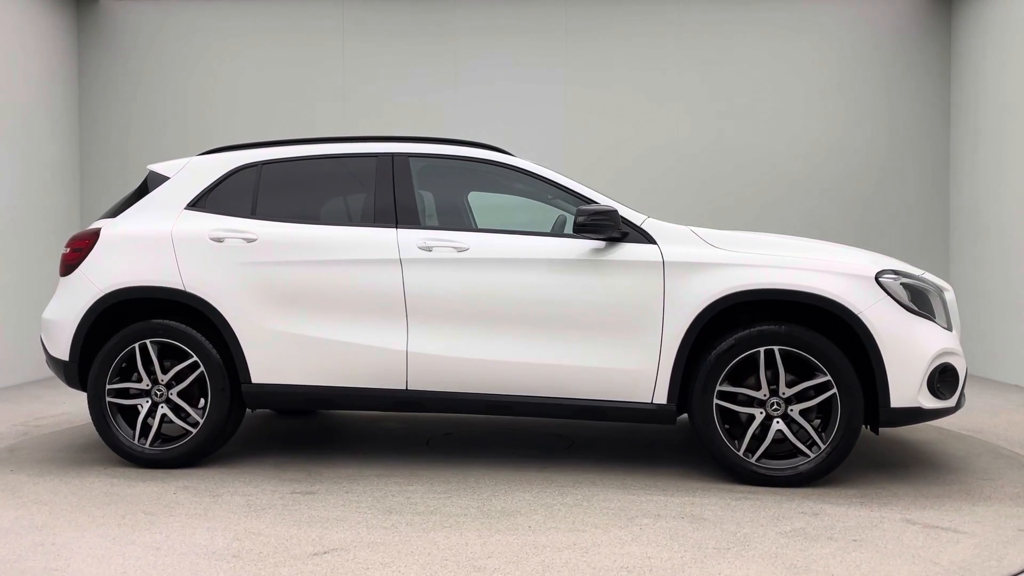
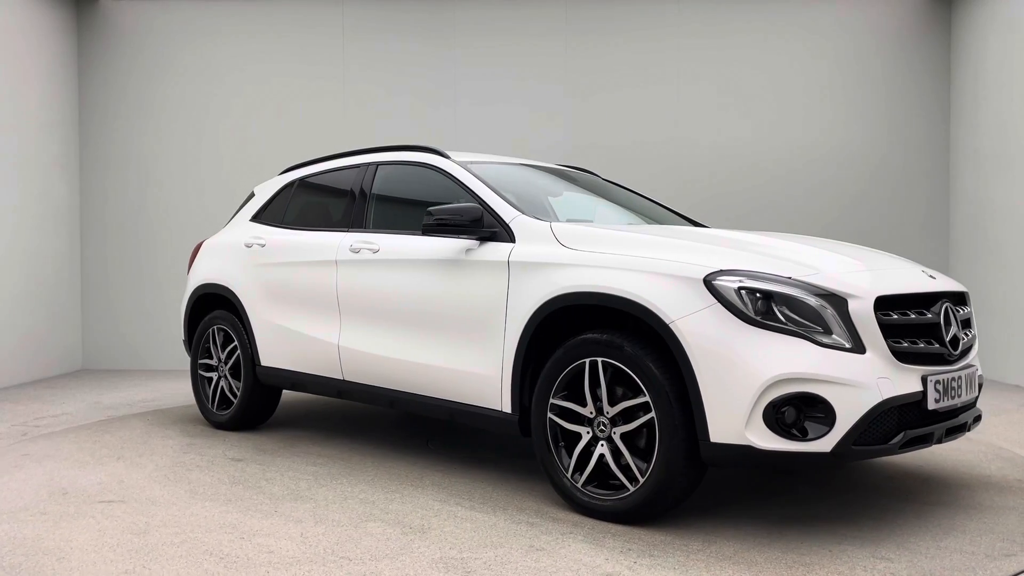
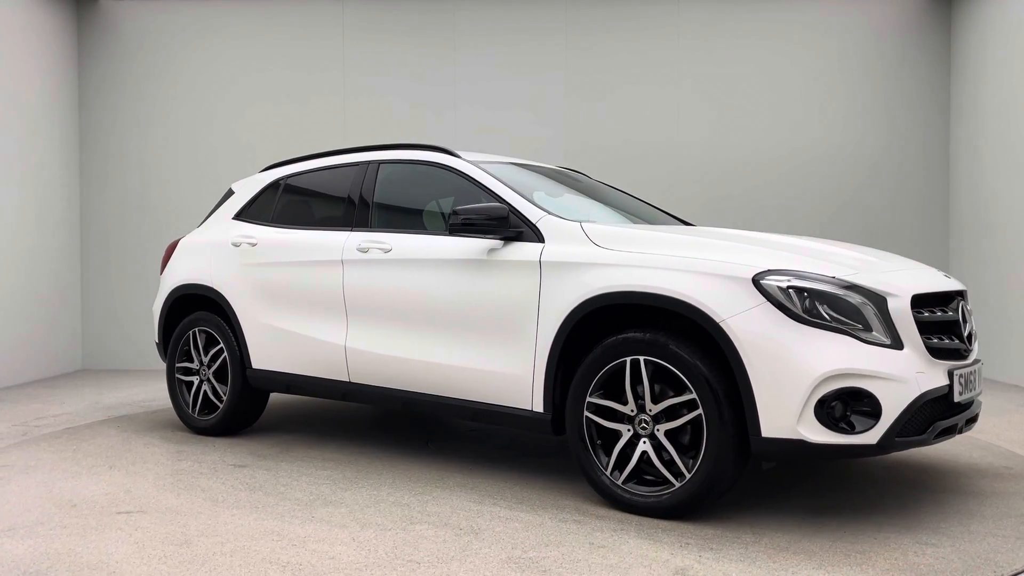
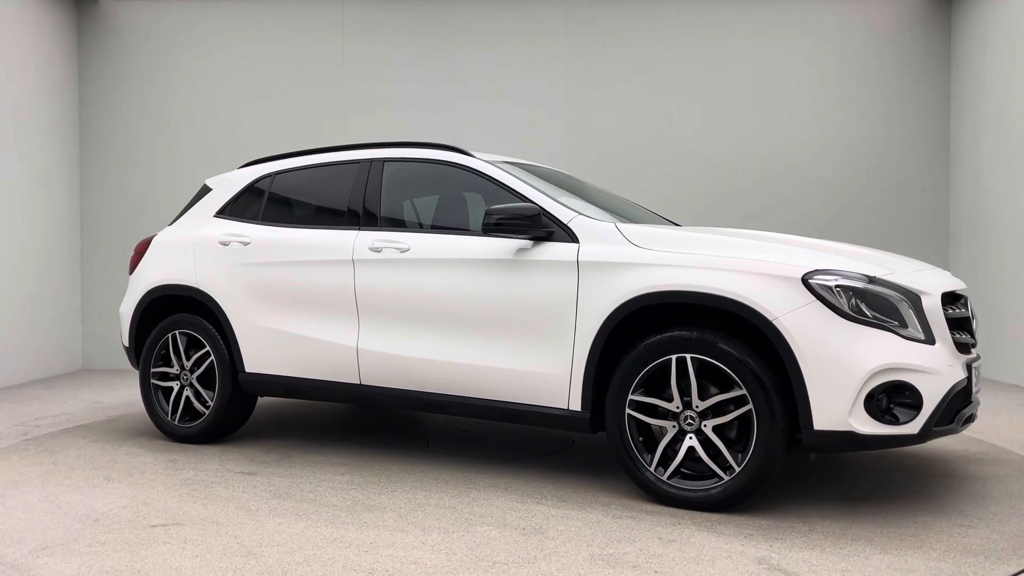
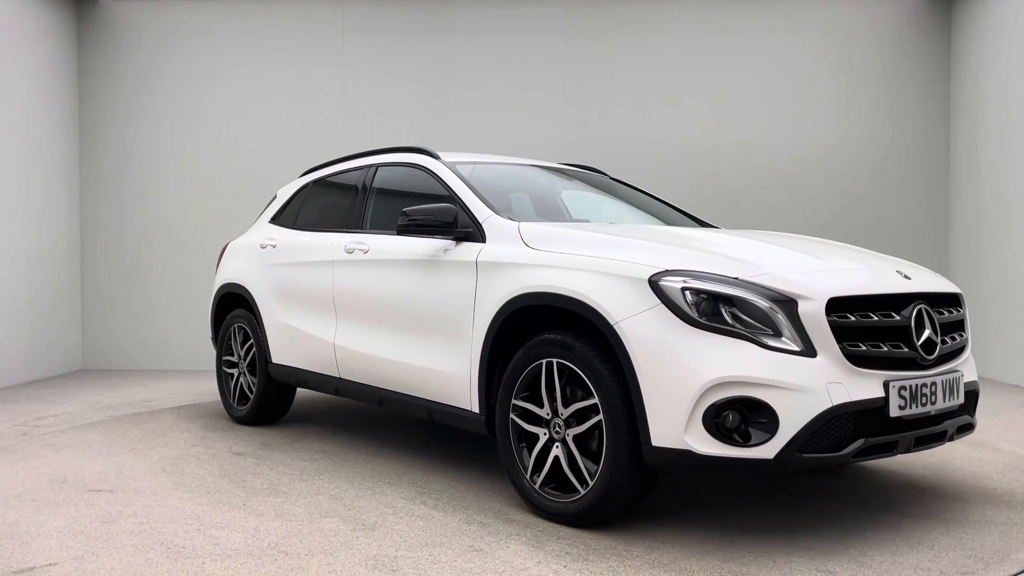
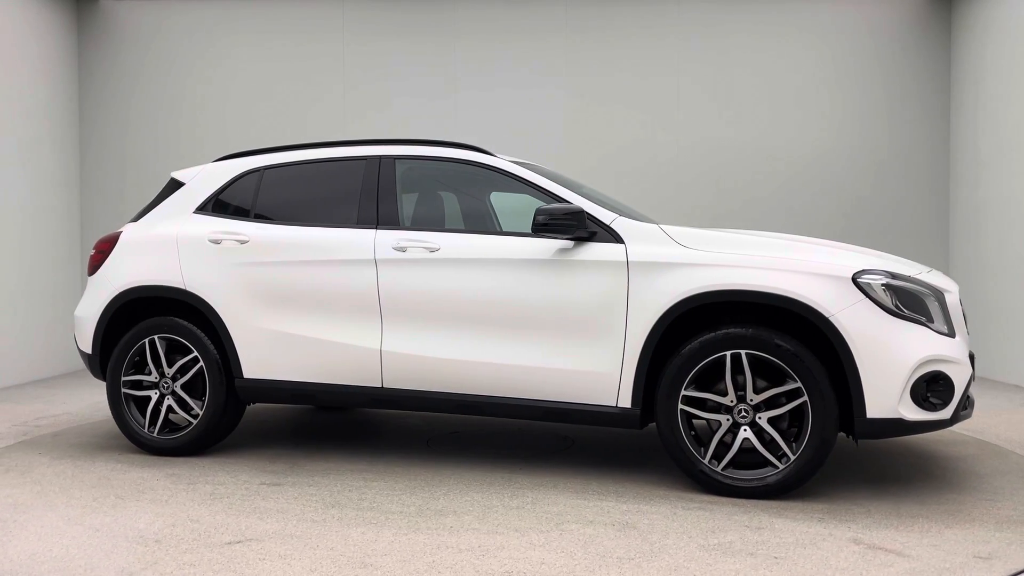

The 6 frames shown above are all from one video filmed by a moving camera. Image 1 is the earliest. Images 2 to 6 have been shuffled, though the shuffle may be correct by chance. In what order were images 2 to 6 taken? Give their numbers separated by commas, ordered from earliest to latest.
6, 4, 3, 2, 5
